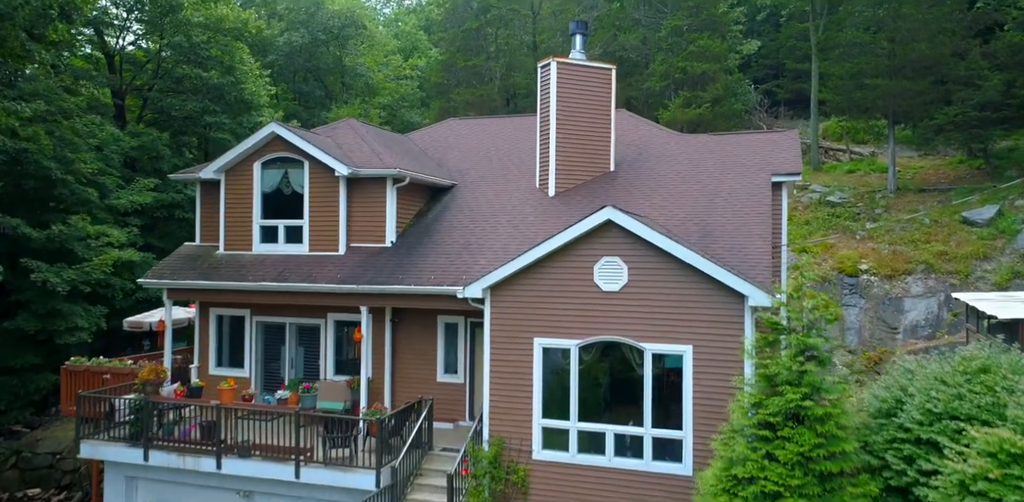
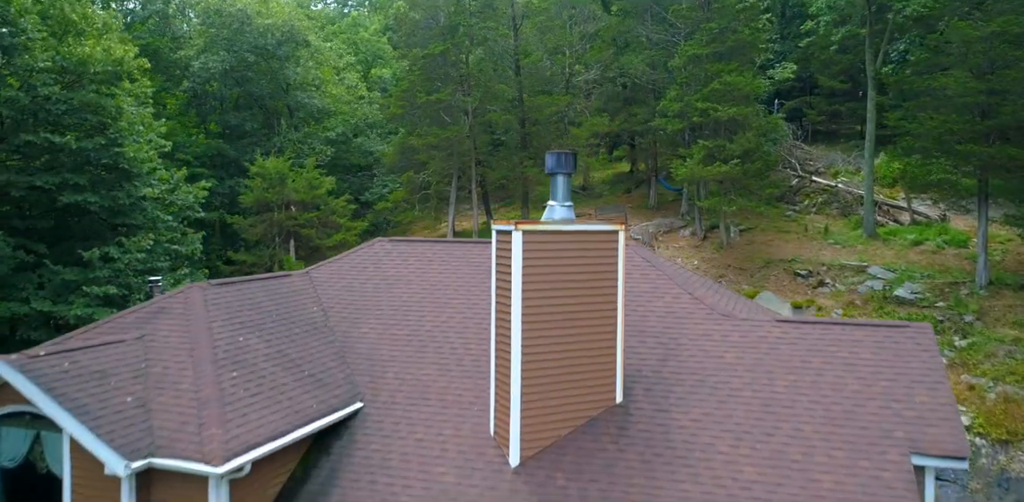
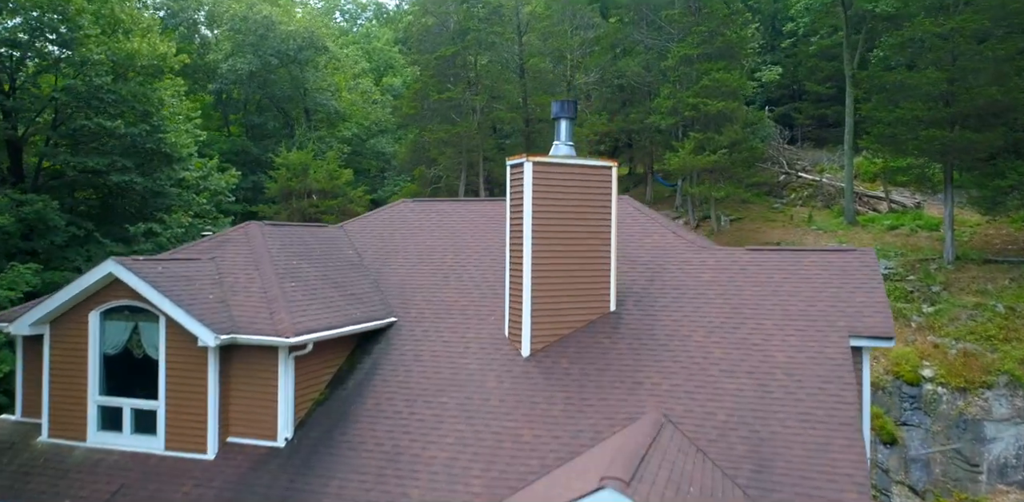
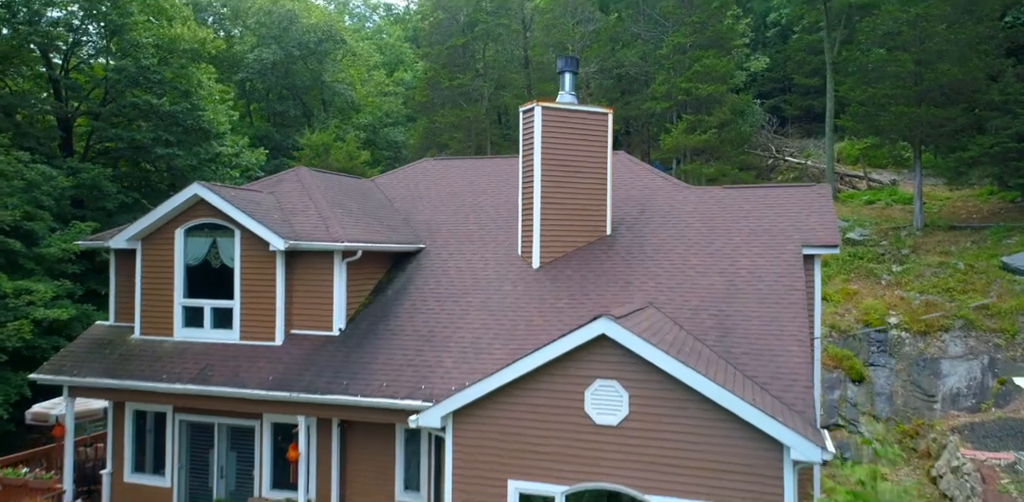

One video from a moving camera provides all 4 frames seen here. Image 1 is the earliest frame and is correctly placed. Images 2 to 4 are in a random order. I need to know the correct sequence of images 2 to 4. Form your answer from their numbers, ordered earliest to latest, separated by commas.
4, 3, 2
